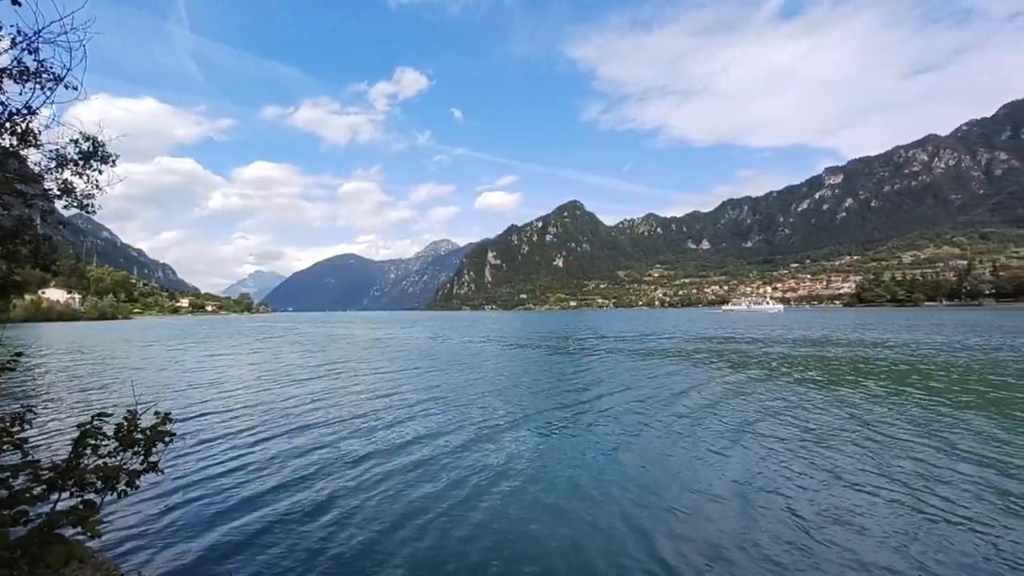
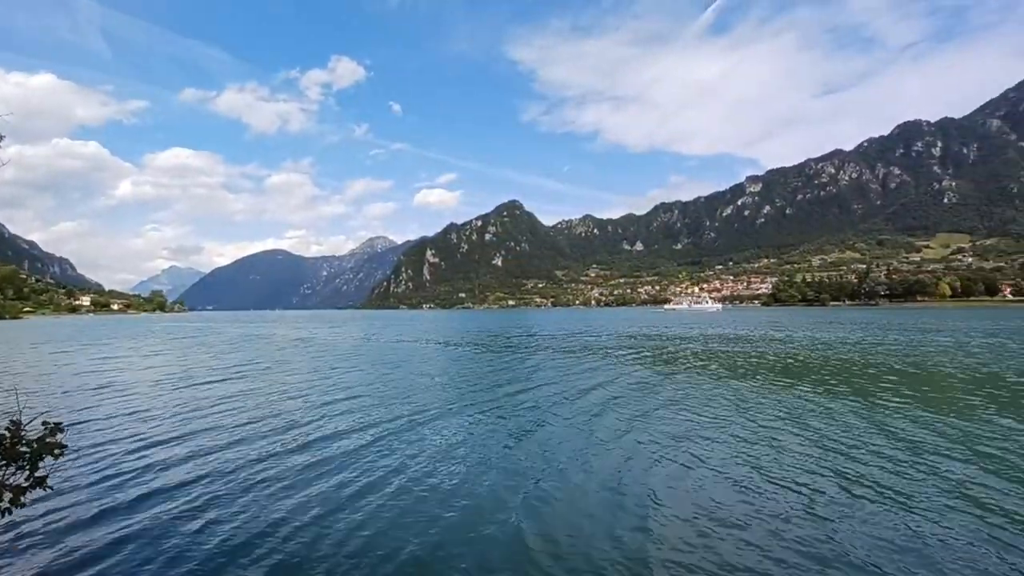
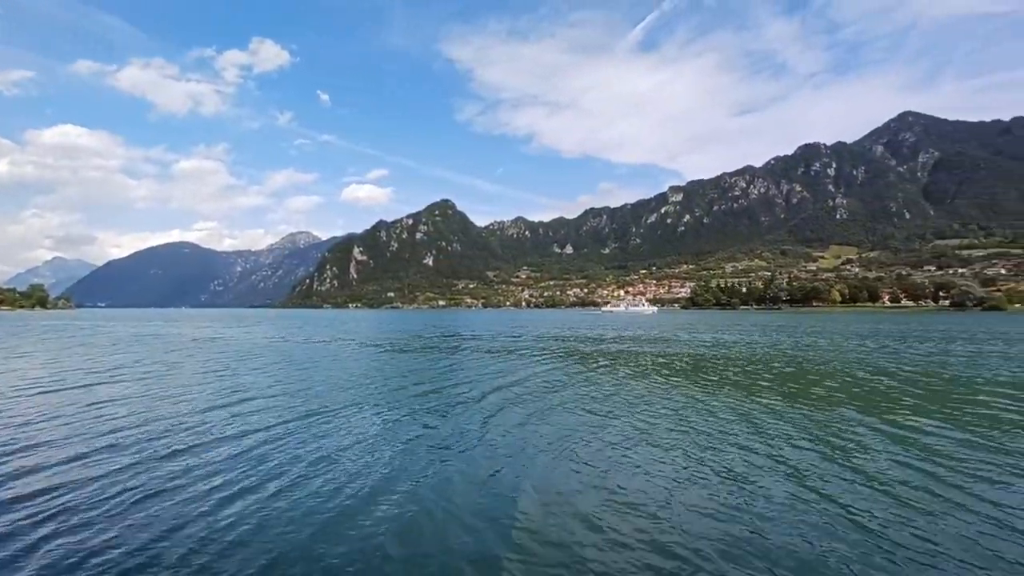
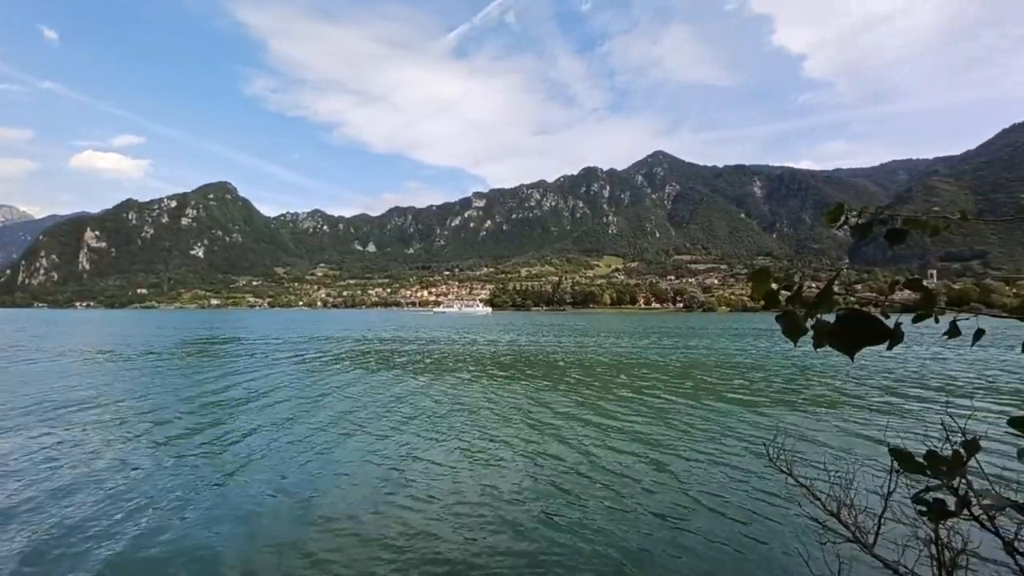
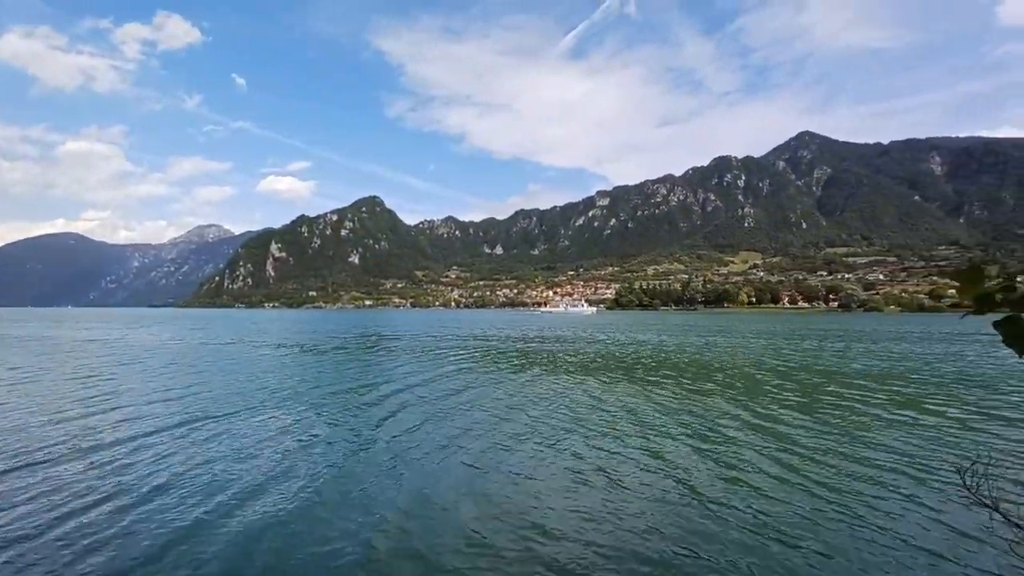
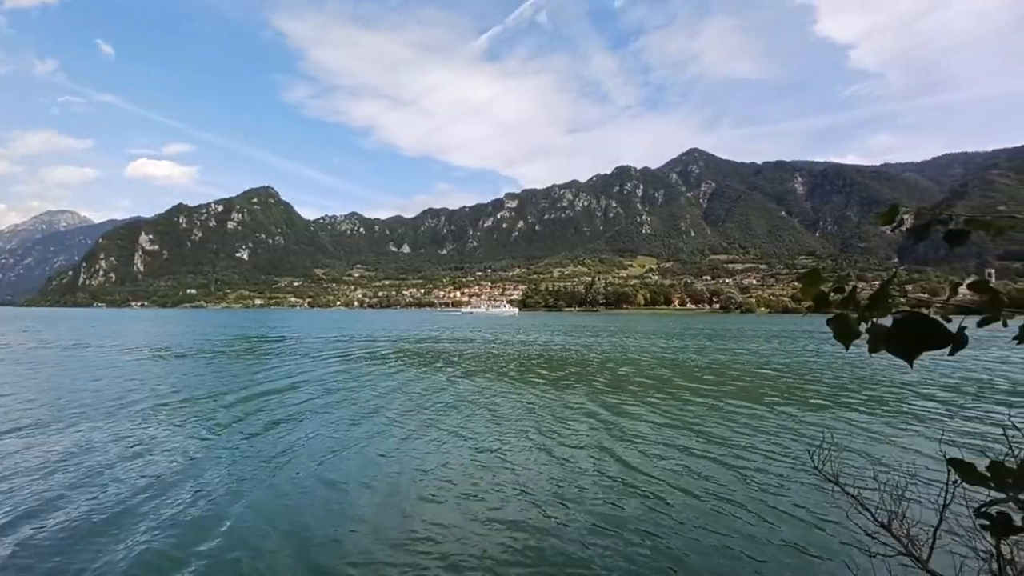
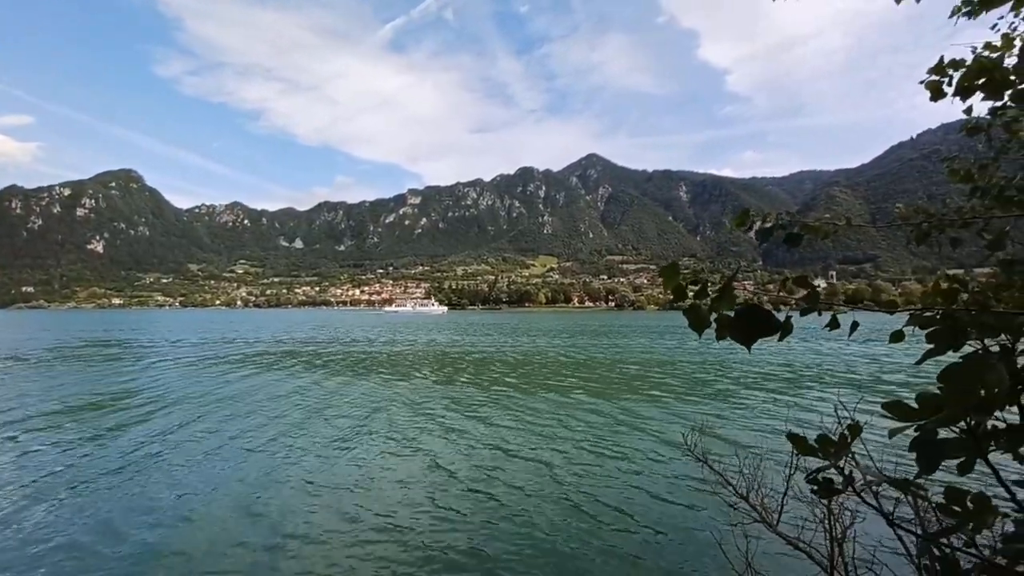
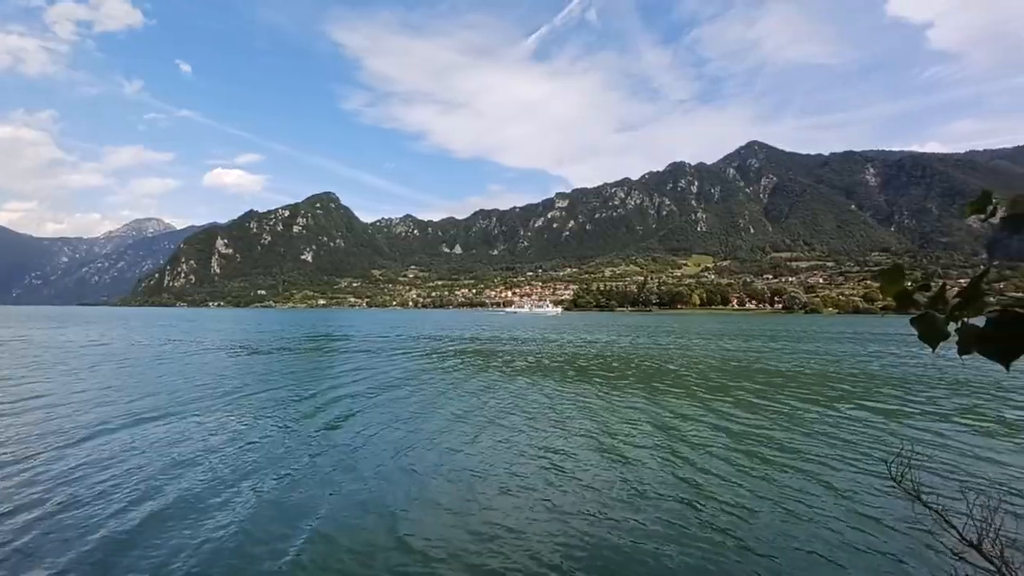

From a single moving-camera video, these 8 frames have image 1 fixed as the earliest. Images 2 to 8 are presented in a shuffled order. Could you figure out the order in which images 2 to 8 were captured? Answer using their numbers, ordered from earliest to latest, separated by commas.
2, 3, 5, 8, 6, 4, 7
